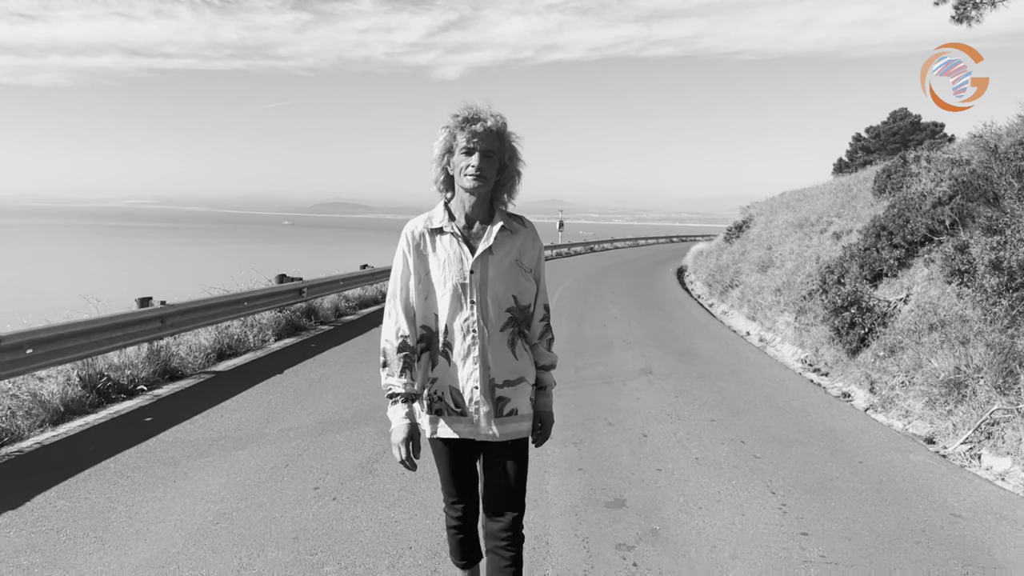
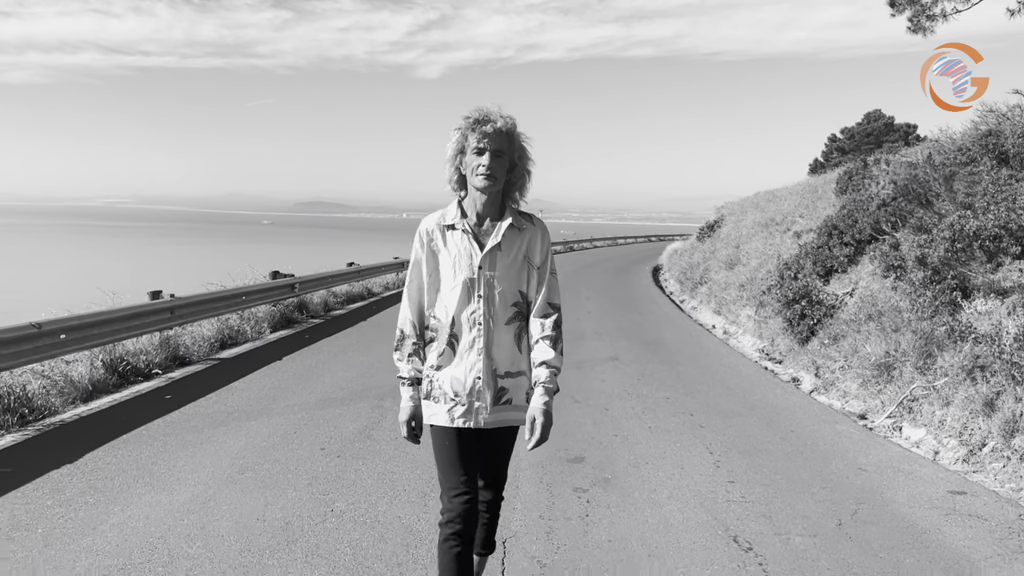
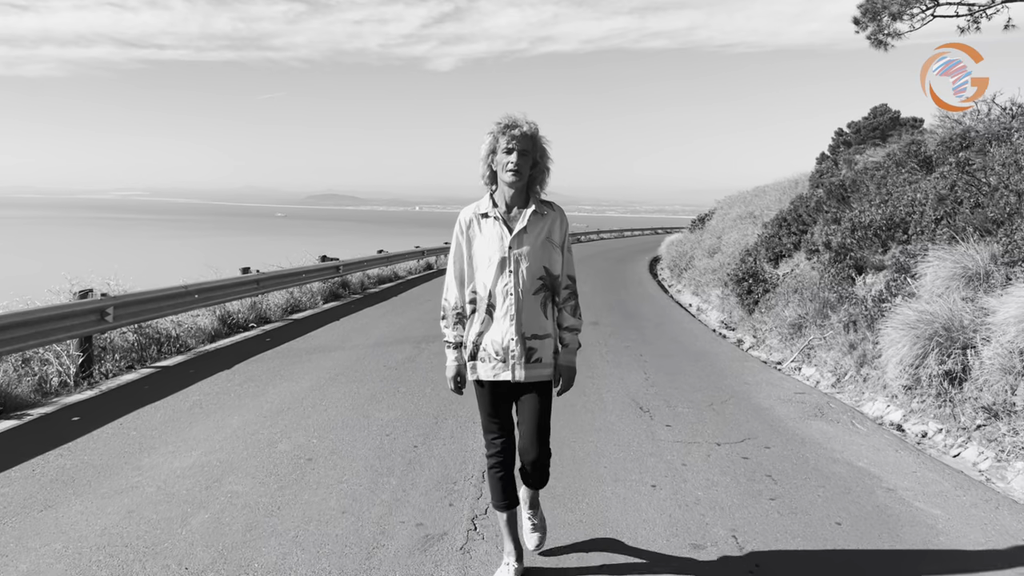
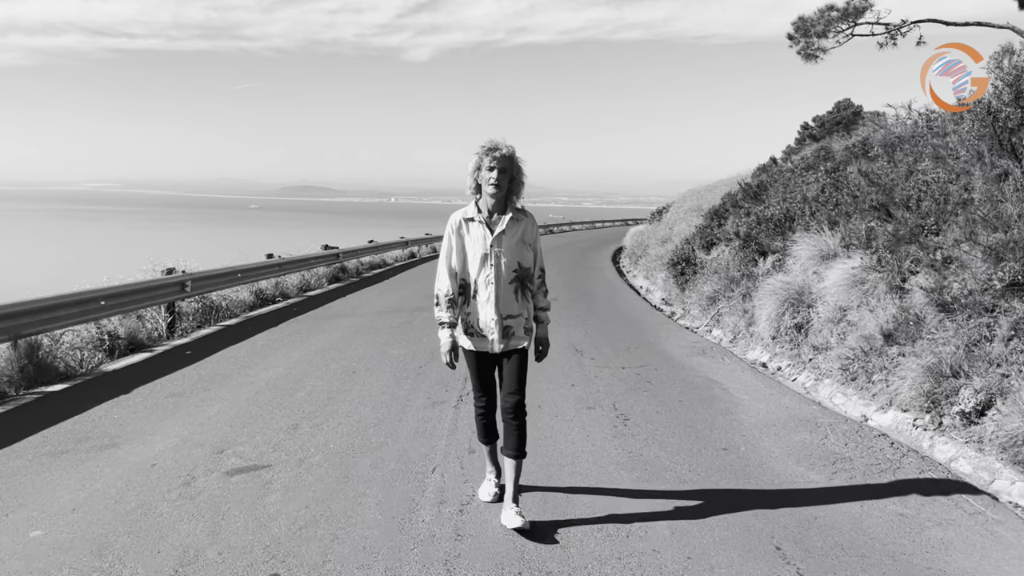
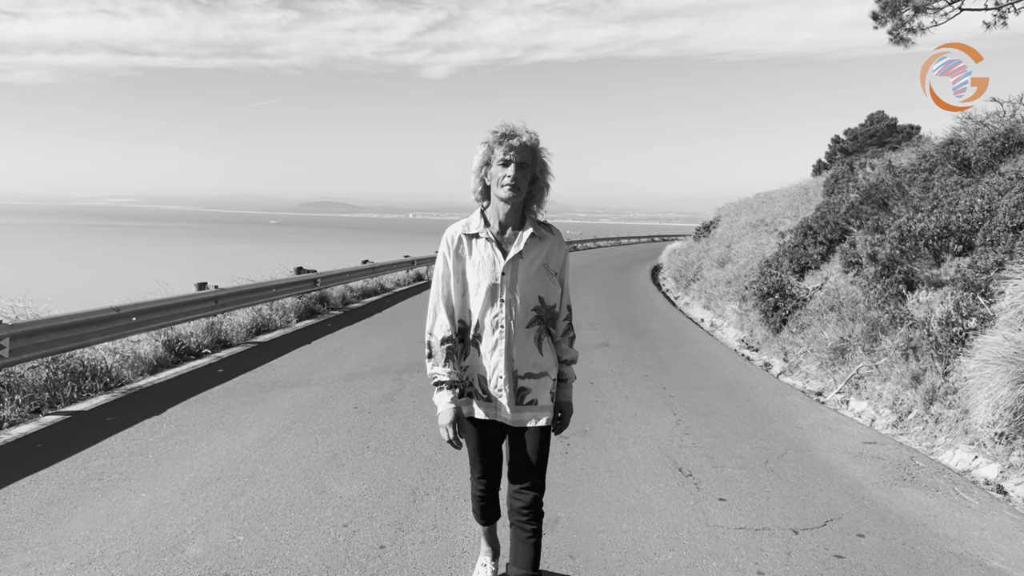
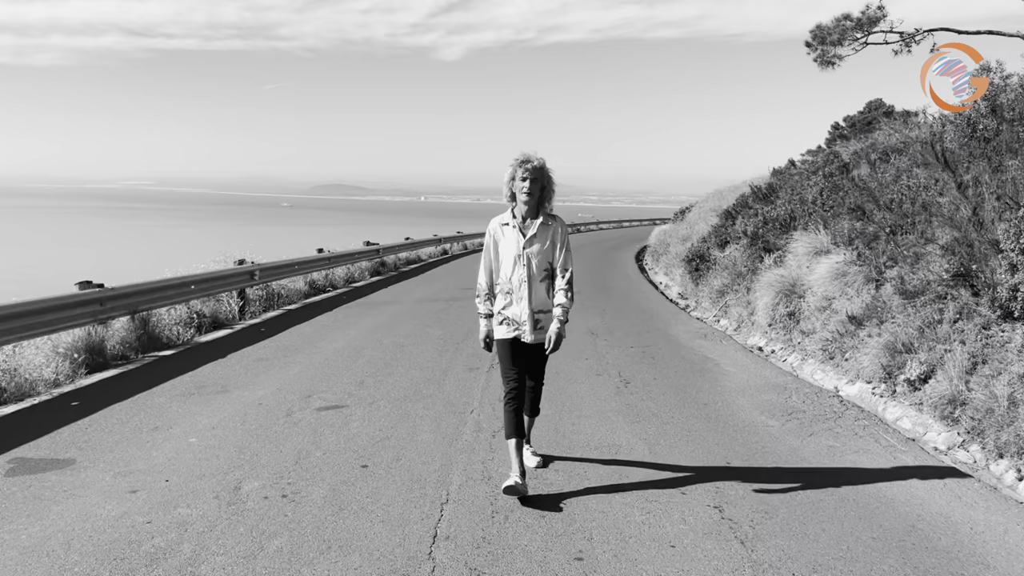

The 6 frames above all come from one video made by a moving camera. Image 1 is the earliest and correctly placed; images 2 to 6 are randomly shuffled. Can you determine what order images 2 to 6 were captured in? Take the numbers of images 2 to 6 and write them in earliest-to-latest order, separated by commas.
2, 5, 3, 4, 6
